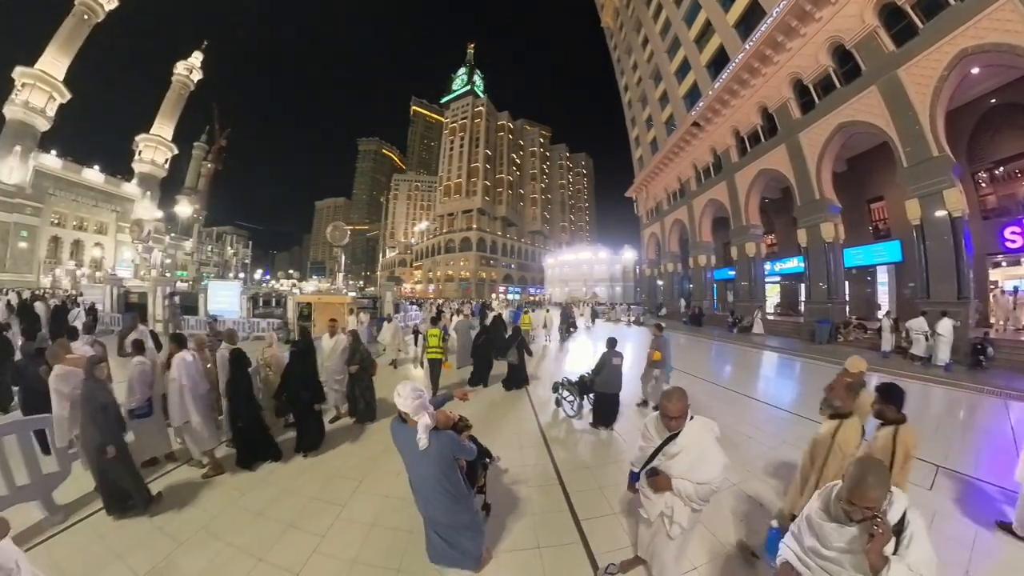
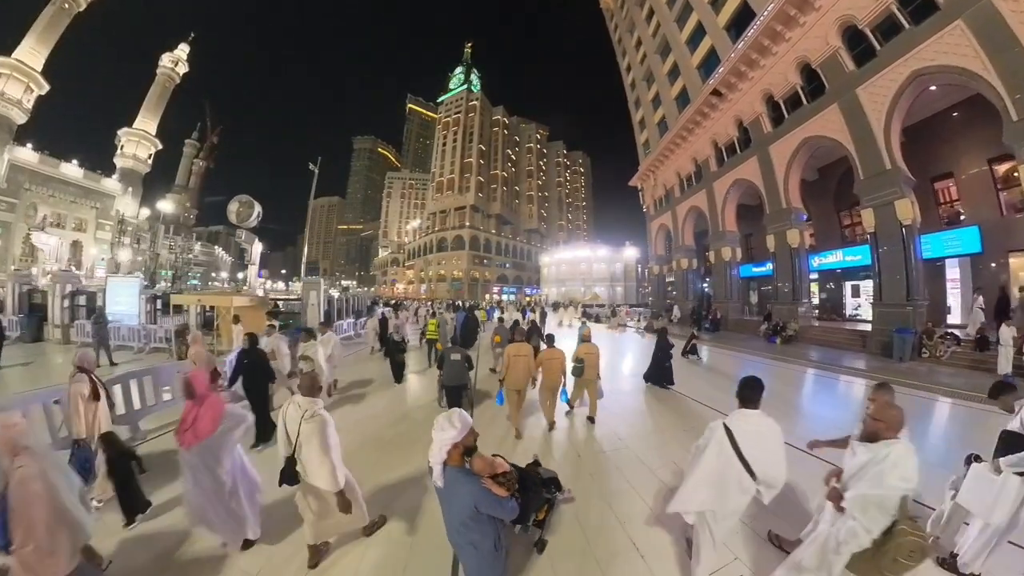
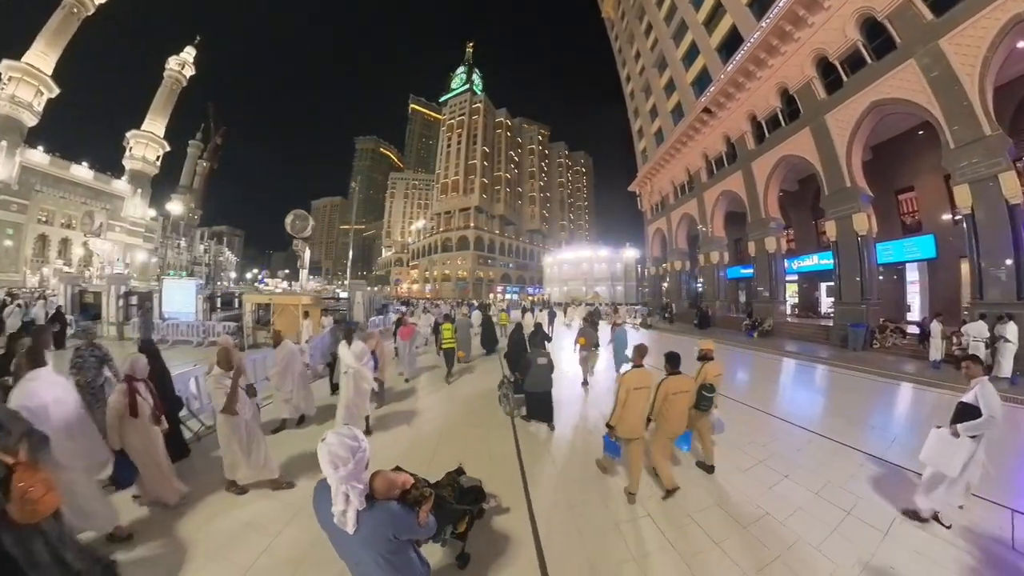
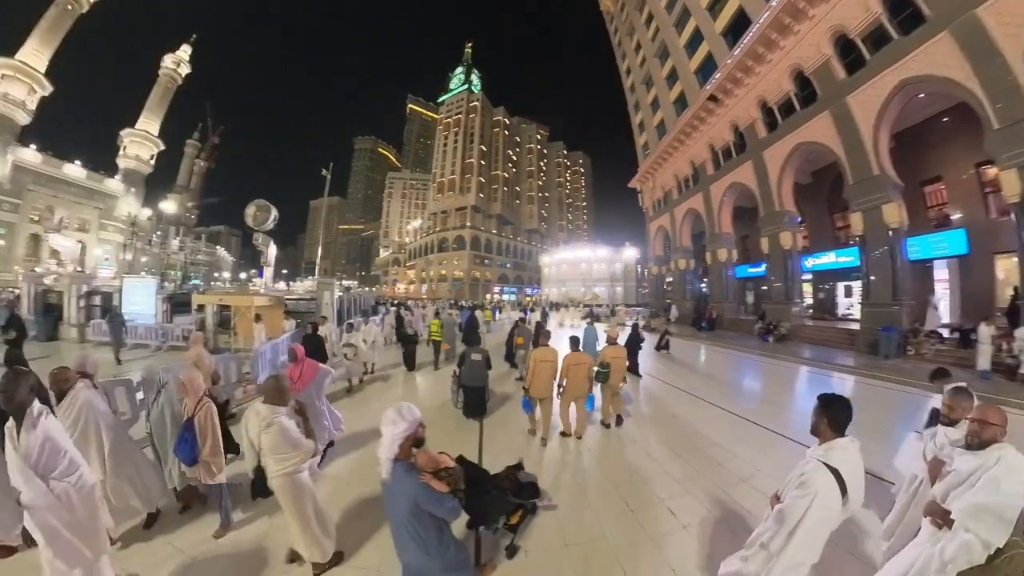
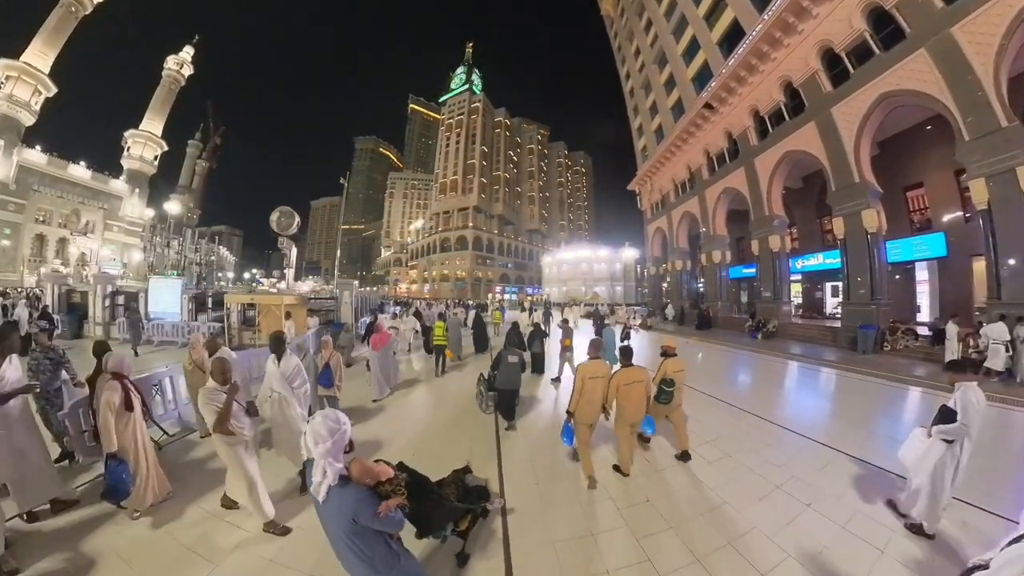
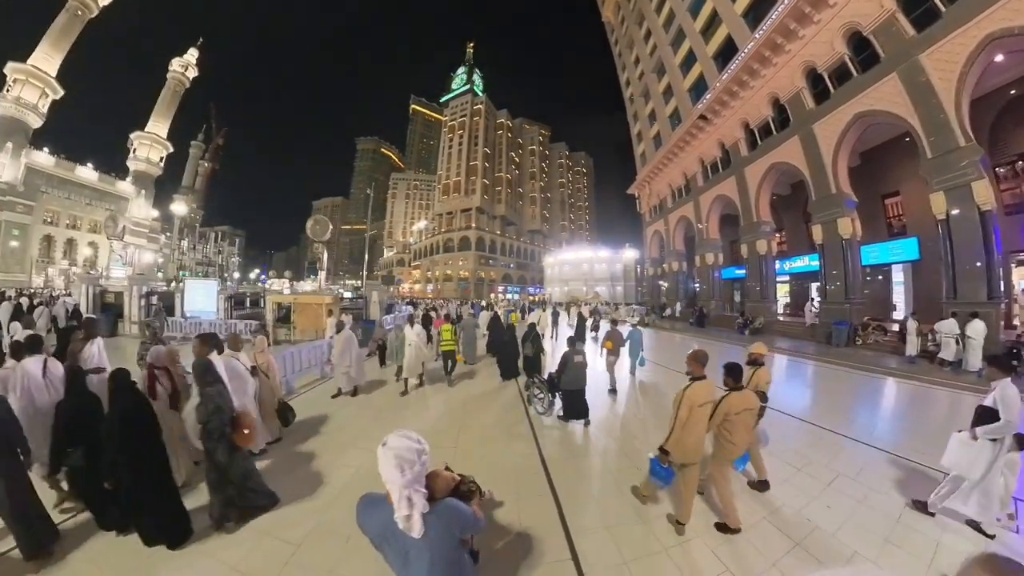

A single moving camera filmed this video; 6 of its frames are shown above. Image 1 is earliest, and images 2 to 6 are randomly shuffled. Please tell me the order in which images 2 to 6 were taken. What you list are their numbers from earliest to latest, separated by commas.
6, 3, 5, 4, 2
